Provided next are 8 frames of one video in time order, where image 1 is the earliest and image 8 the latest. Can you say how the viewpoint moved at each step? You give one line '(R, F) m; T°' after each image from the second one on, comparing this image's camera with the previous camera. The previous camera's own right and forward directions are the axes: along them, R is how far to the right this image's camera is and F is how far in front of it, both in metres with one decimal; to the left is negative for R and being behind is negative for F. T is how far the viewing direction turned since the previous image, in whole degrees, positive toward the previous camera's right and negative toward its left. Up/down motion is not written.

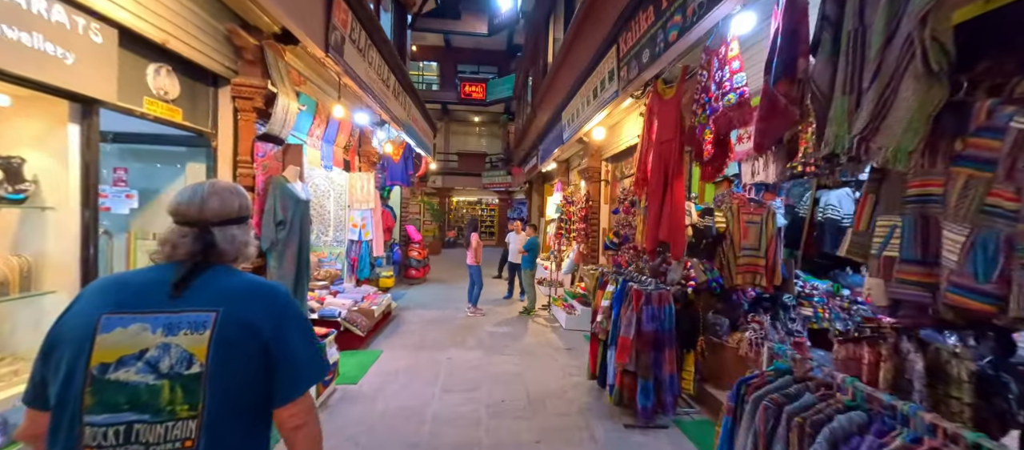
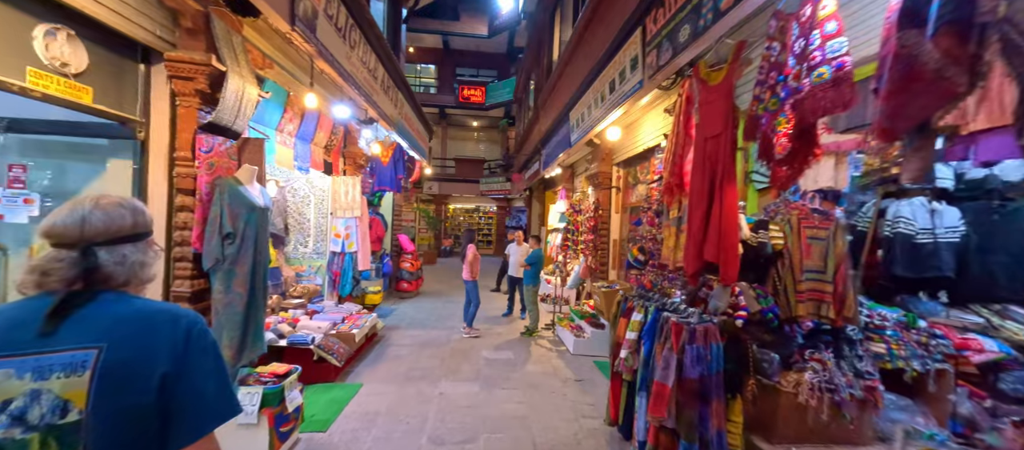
(-0.1, +0.5) m; 0°
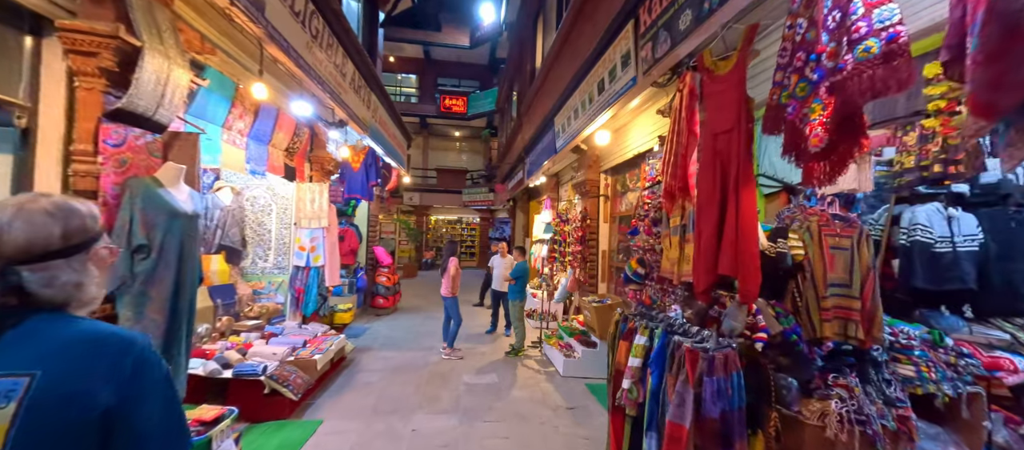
(0.0, +0.3) m; +2°
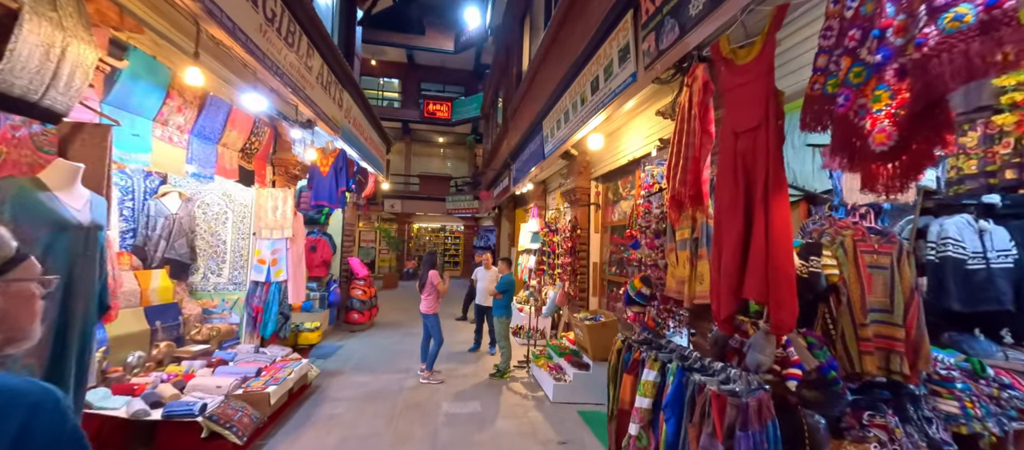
(0.0, +0.3) m; +2°
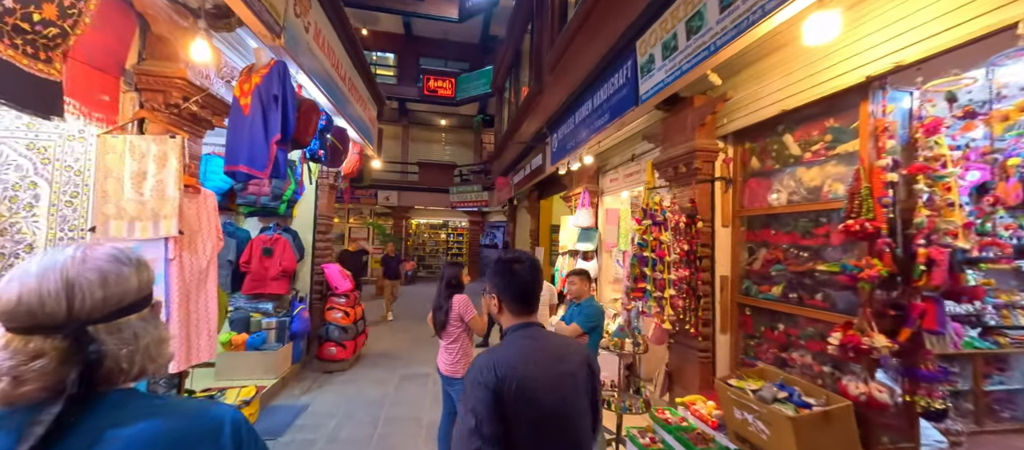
(-0.5, +1.9) m; 0°
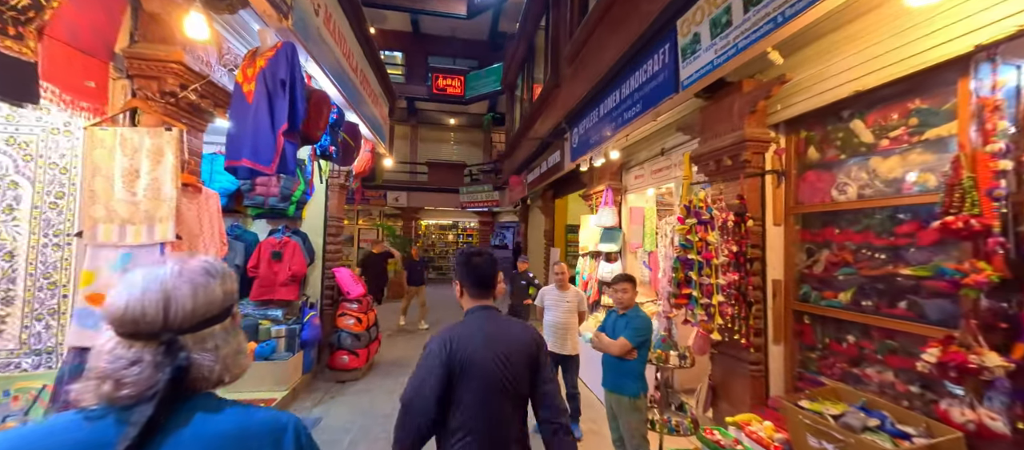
(-0.1, +0.2) m; -1°
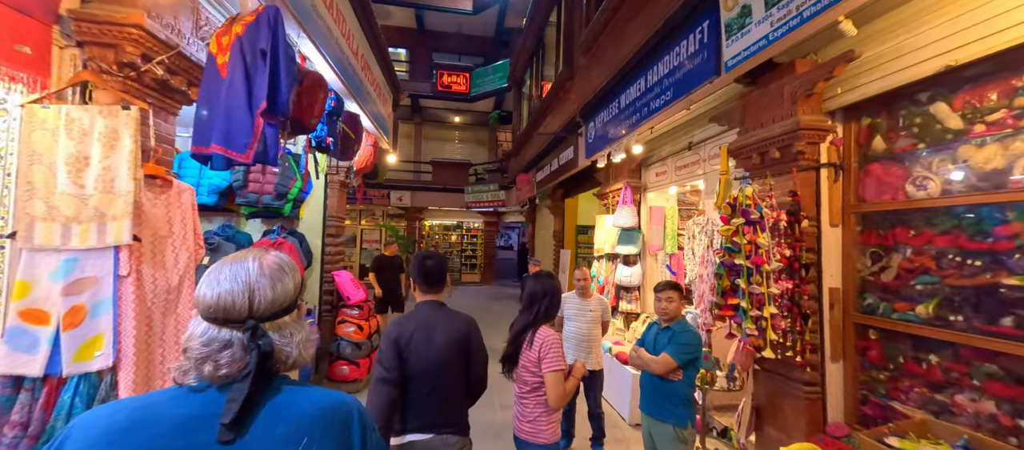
(-0.1, +0.3) m; 0°
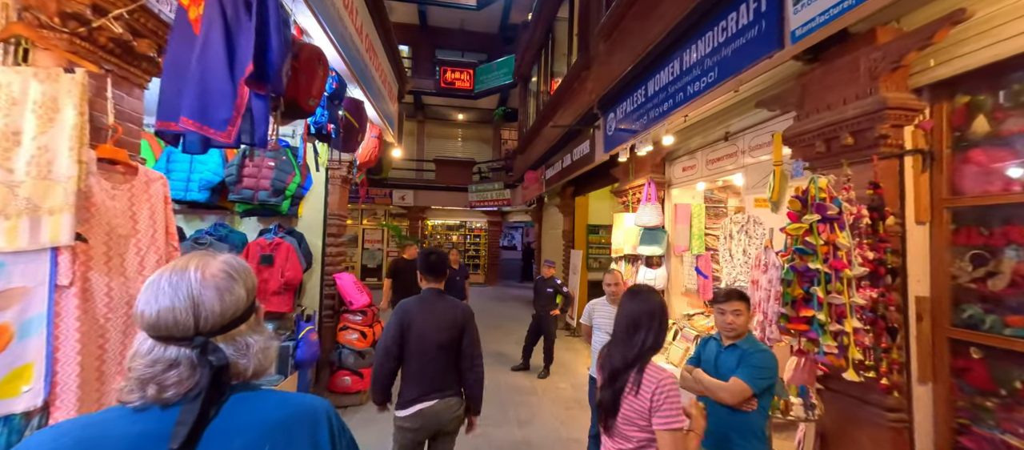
(-0.1, +0.3) m; 0°
